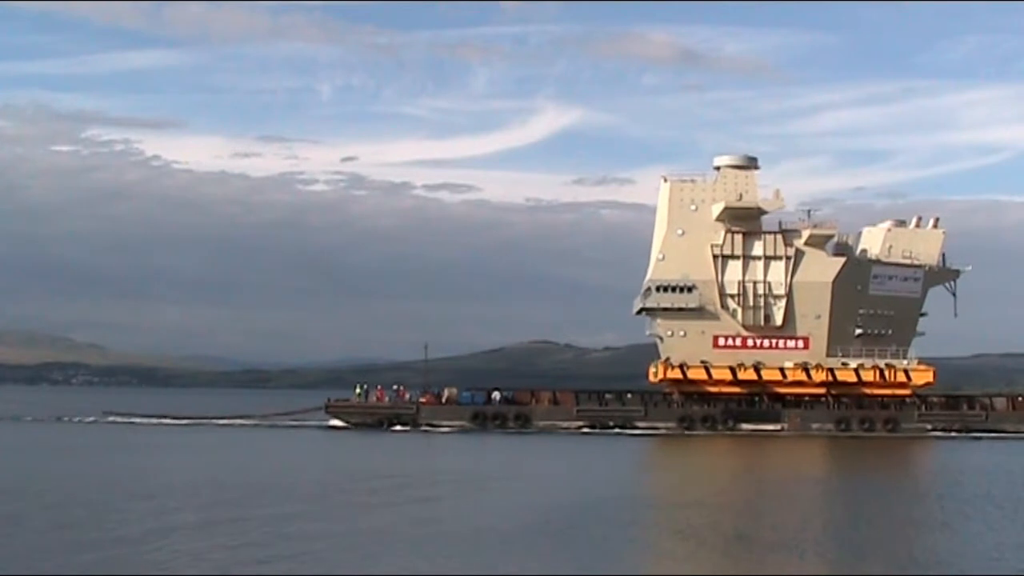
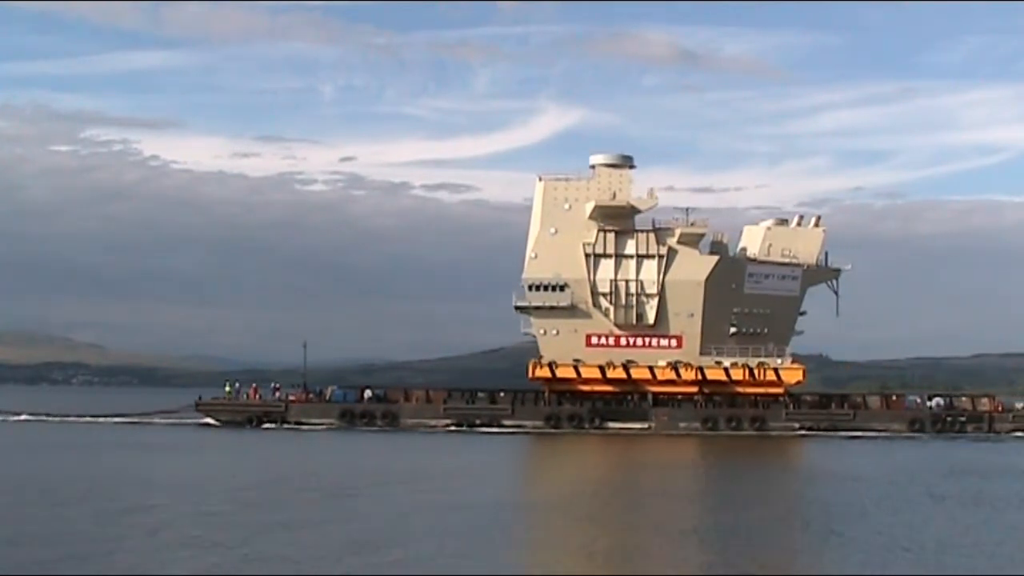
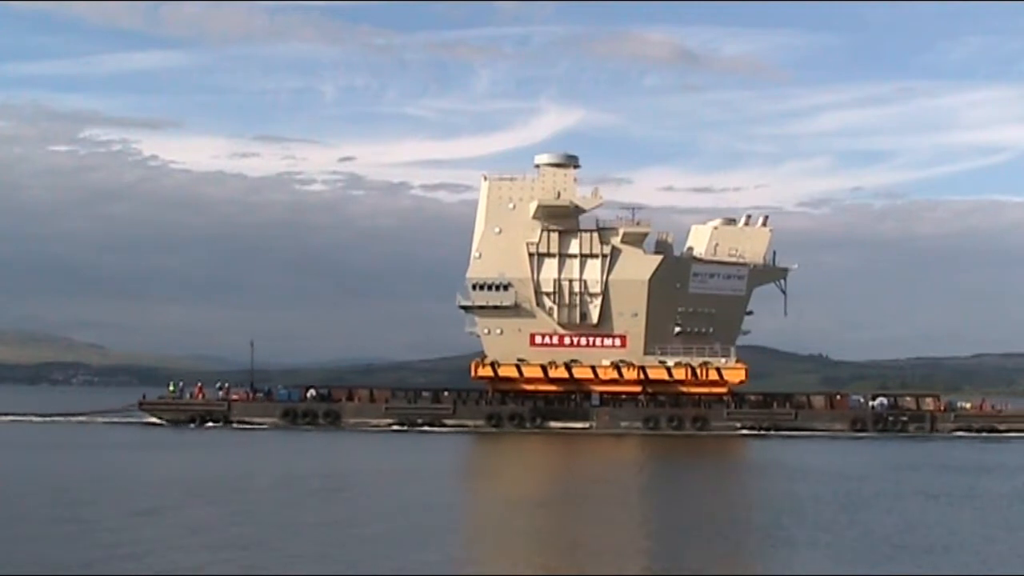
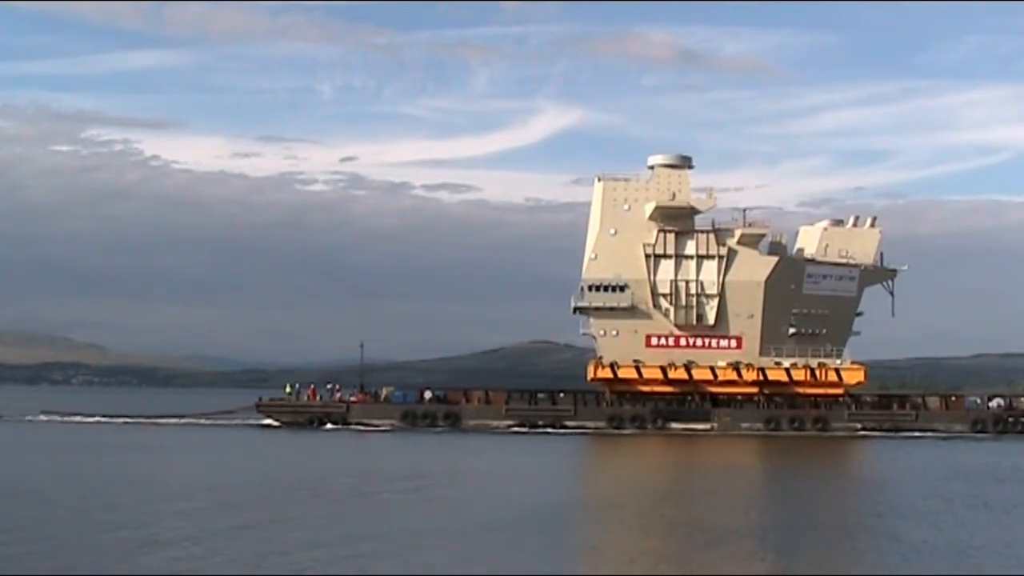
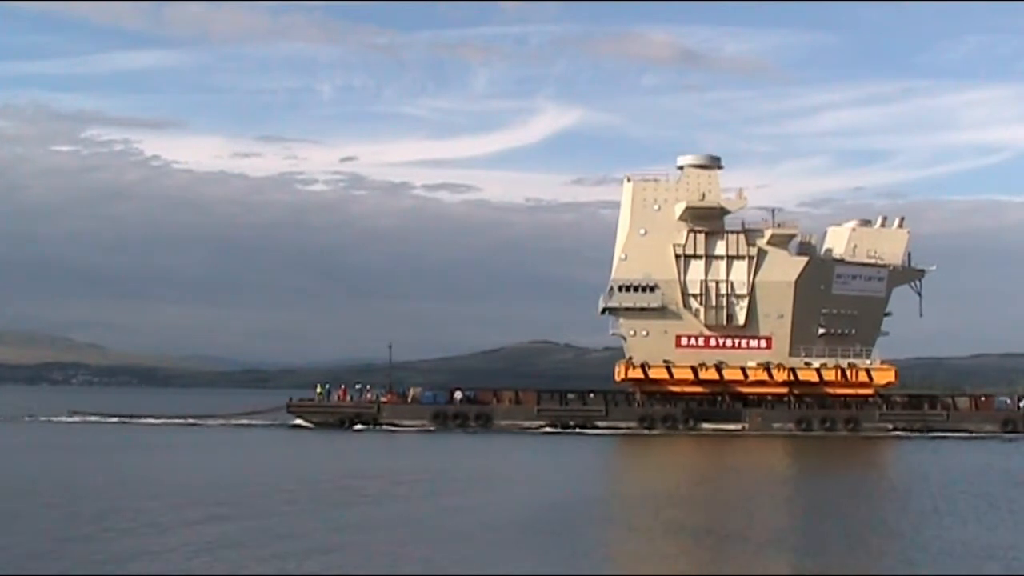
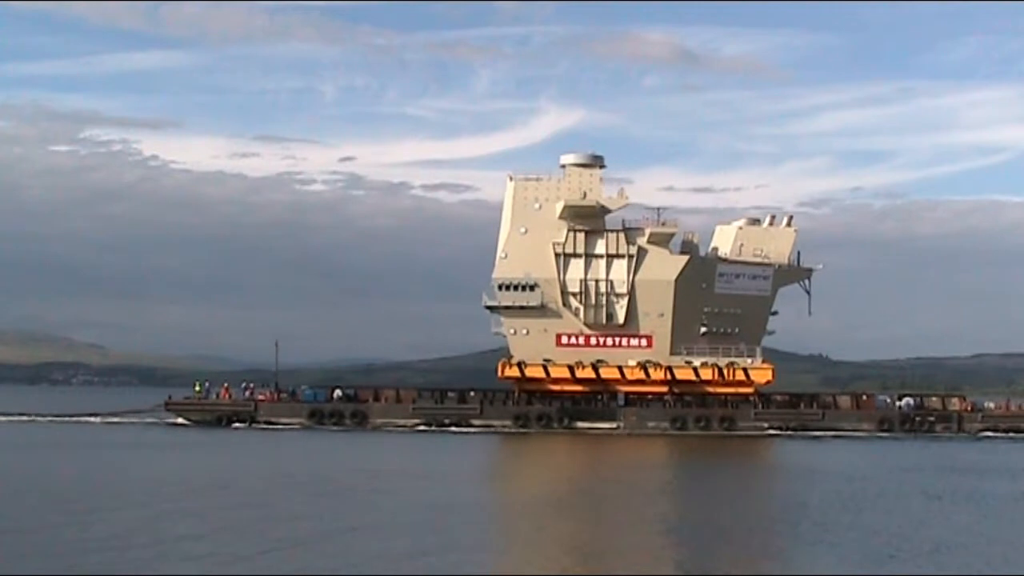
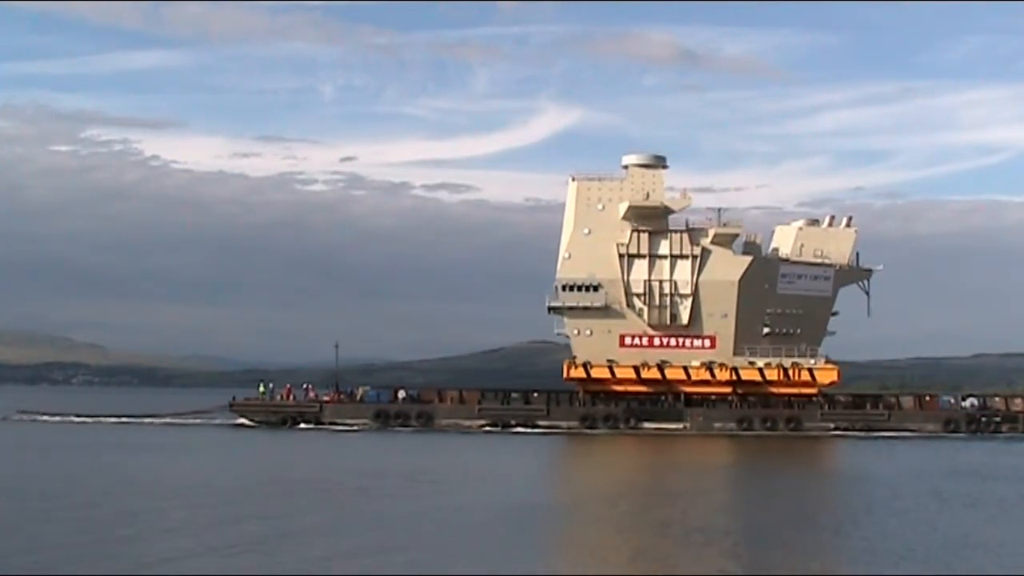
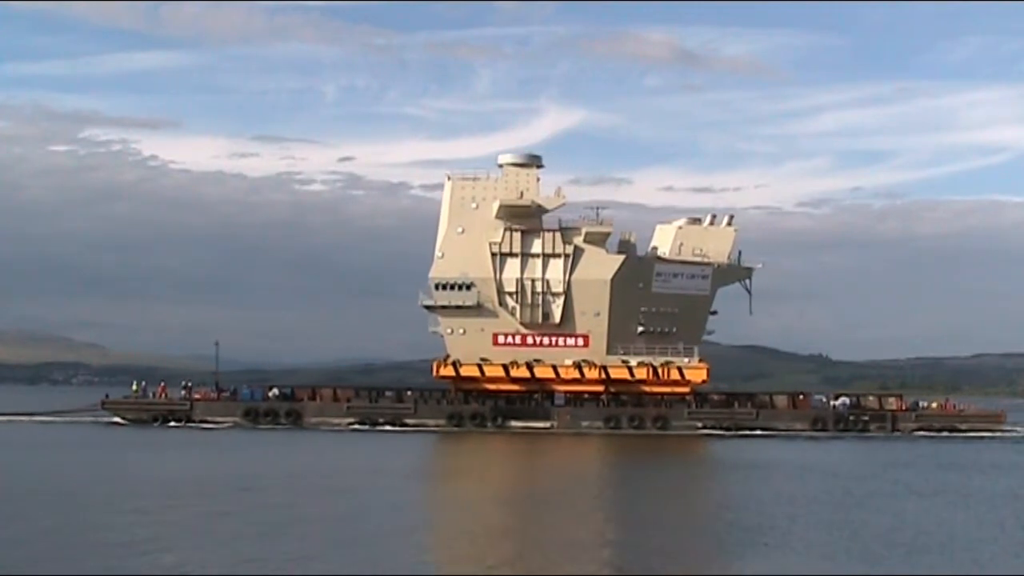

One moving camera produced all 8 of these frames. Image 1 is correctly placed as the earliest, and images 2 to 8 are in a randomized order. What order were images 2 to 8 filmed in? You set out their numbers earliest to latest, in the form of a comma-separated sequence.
5, 4, 7, 2, 6, 3, 8
